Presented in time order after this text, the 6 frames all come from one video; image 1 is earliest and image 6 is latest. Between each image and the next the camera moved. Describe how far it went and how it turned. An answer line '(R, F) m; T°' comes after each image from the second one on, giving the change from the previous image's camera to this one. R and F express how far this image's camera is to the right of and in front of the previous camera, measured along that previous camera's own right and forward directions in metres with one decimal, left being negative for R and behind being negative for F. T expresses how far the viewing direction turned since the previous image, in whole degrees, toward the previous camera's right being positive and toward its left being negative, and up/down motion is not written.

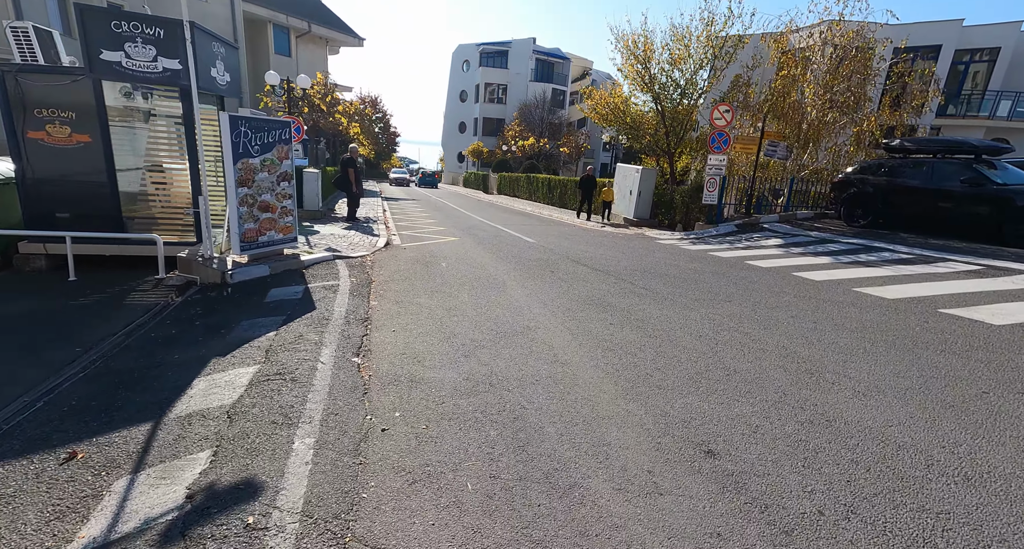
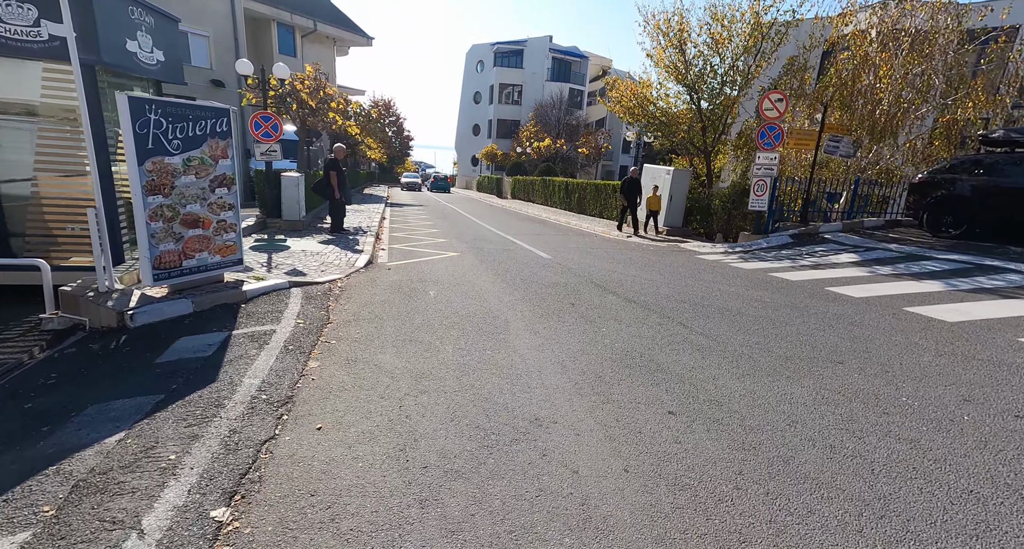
(+0.1, +2.0) m; -2°
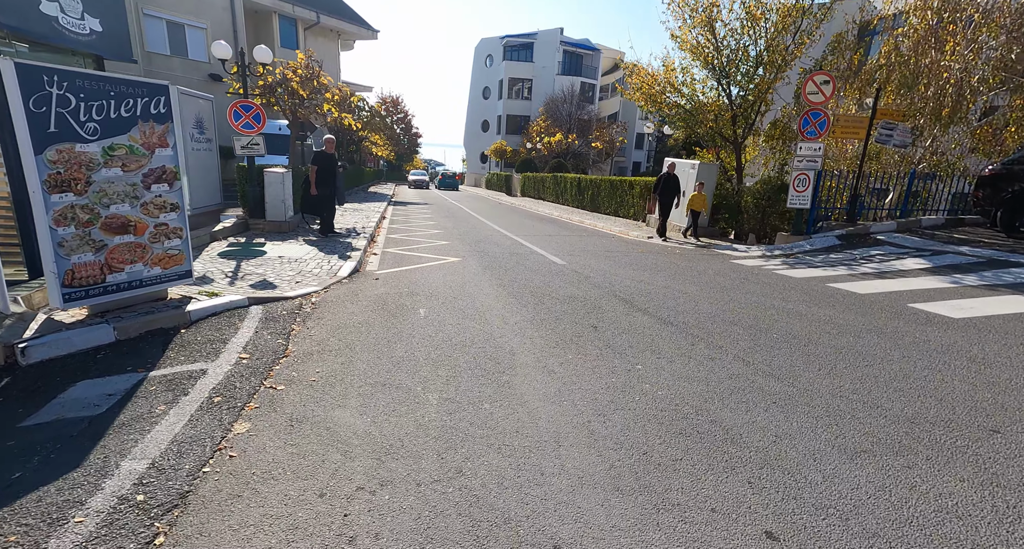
(0.0, +1.2) m; -1°
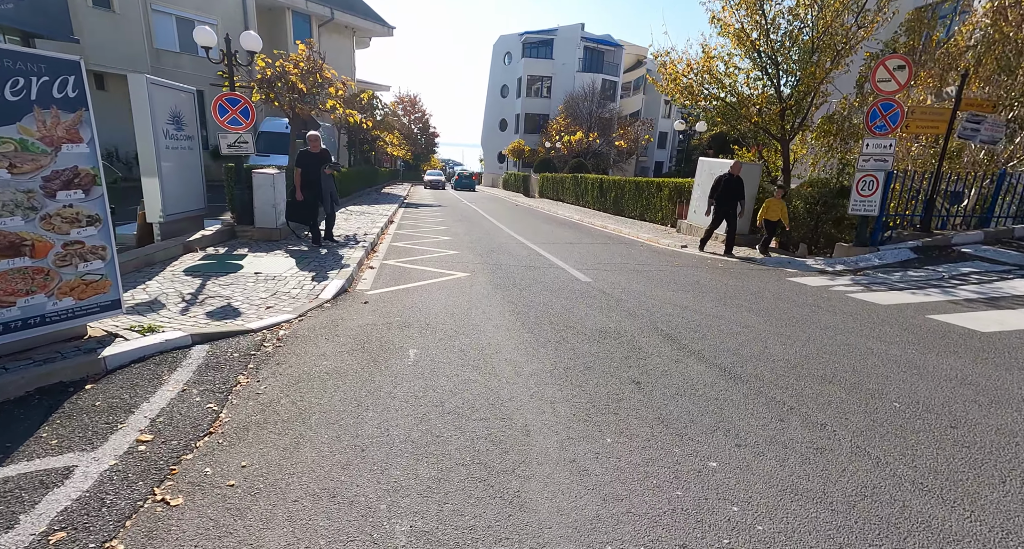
(0.0, +1.3) m; -2°
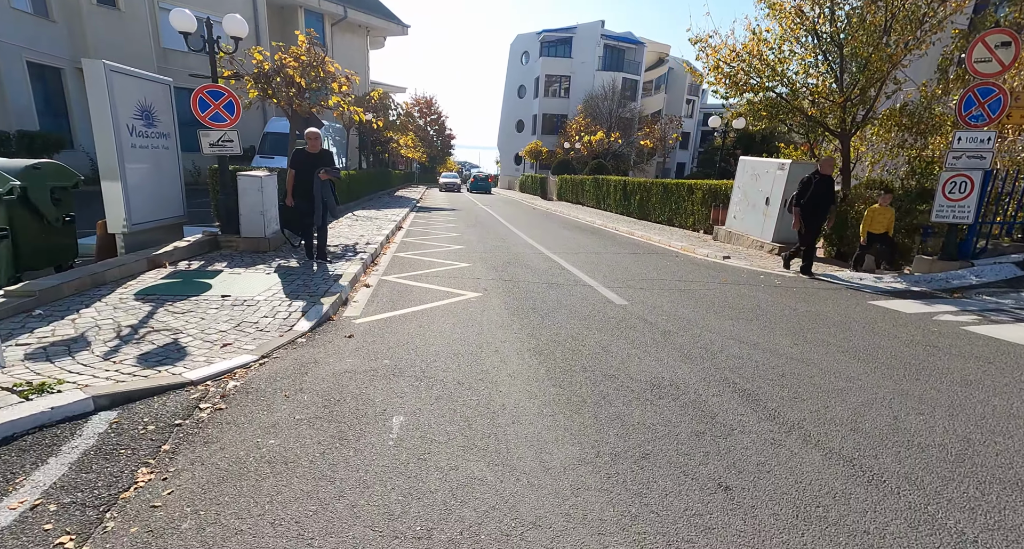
(0.0, +1.3) m; -2°
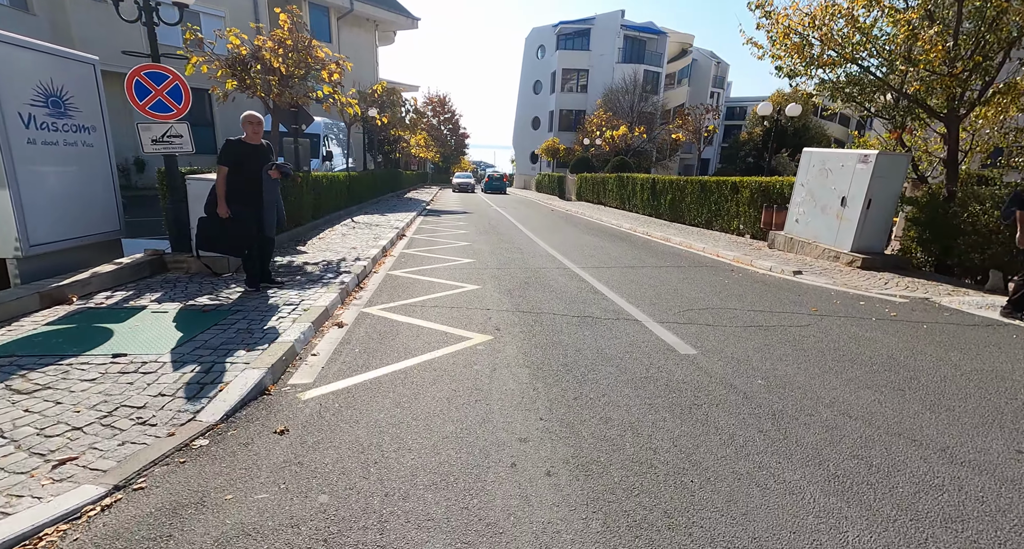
(-0.1, +1.9) m; -2°
